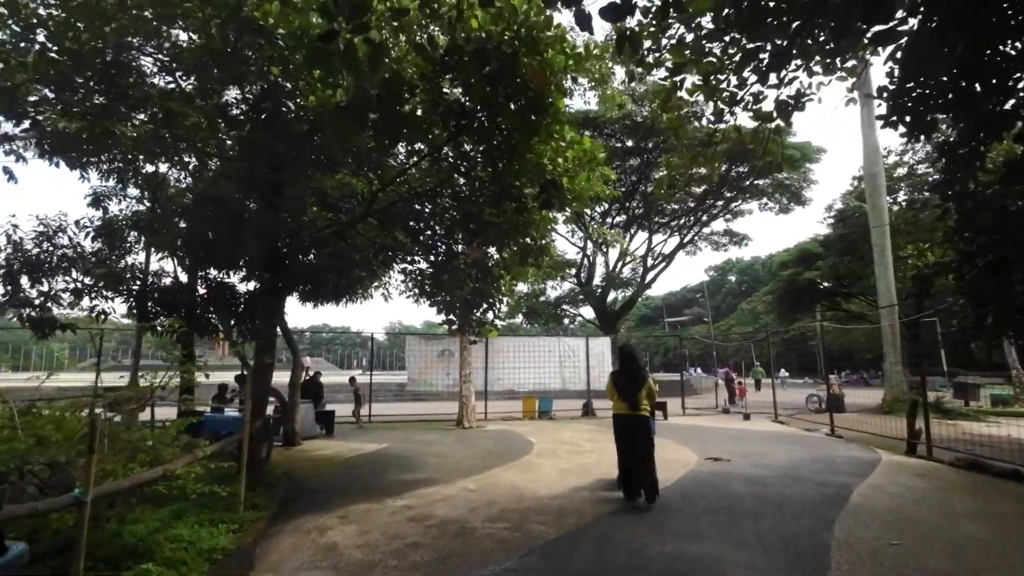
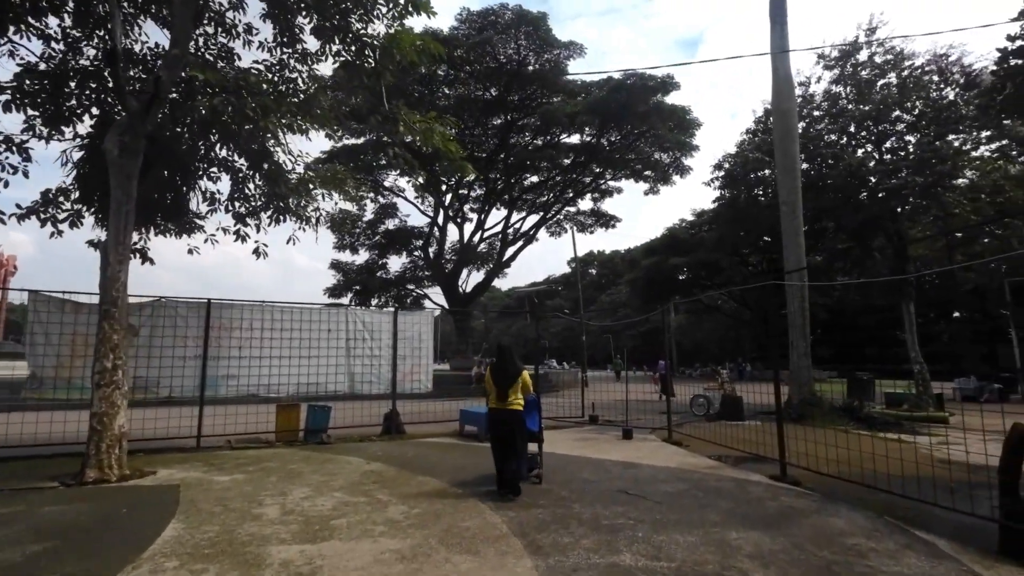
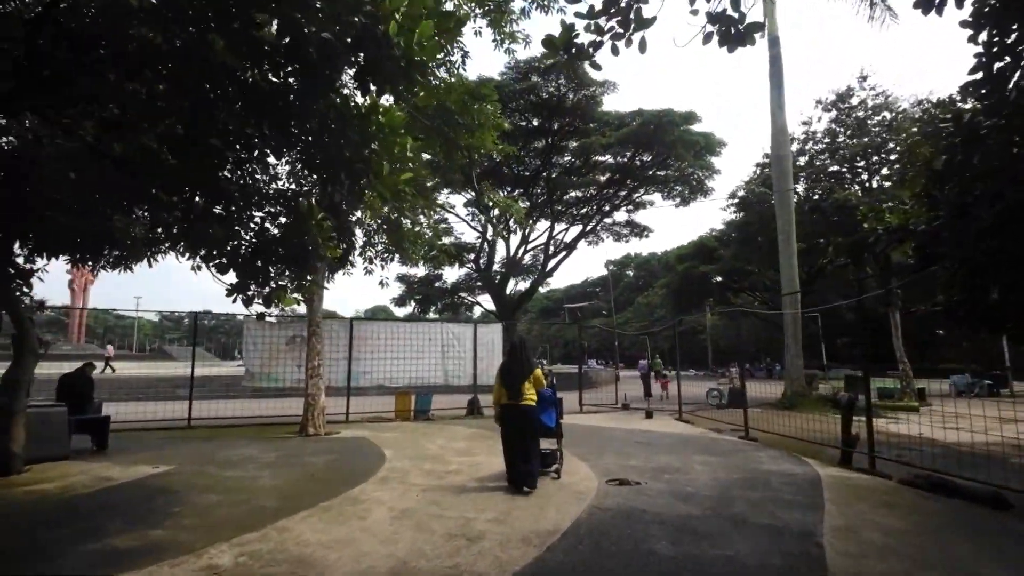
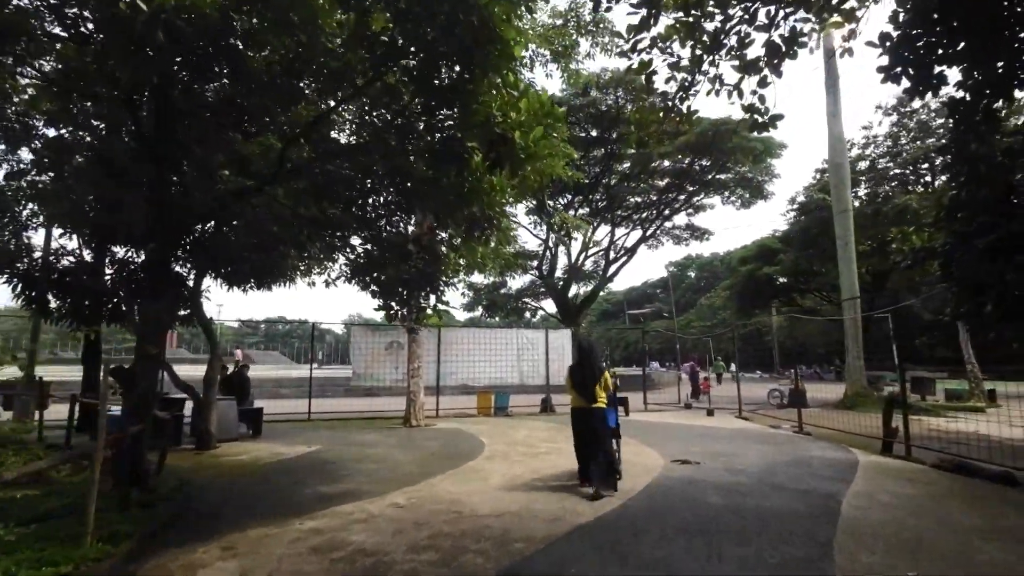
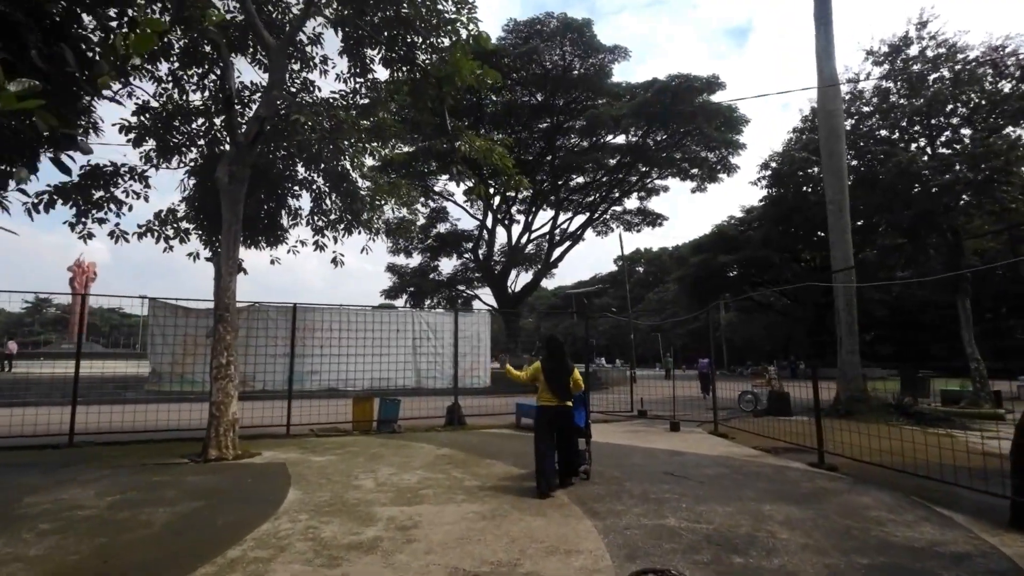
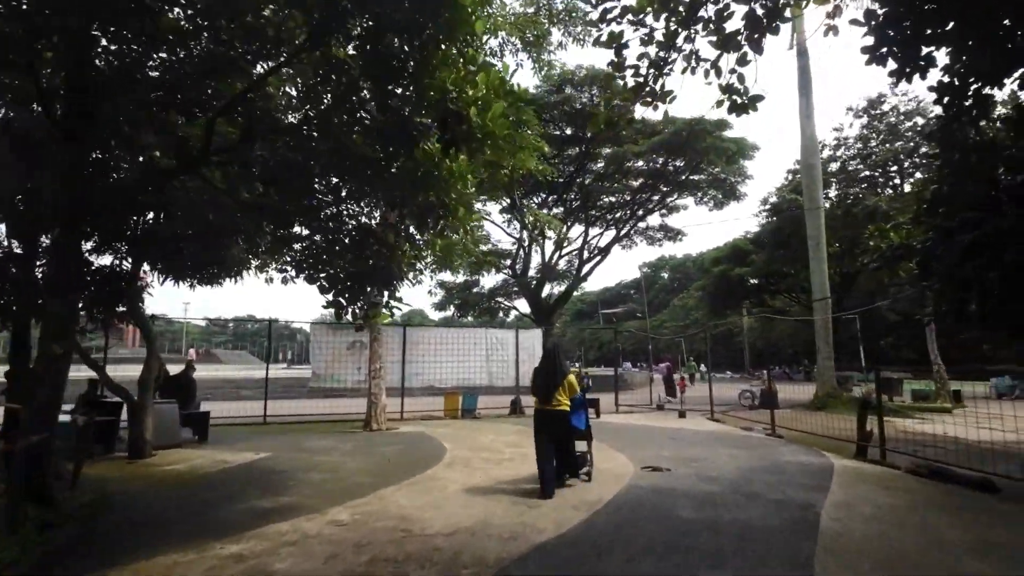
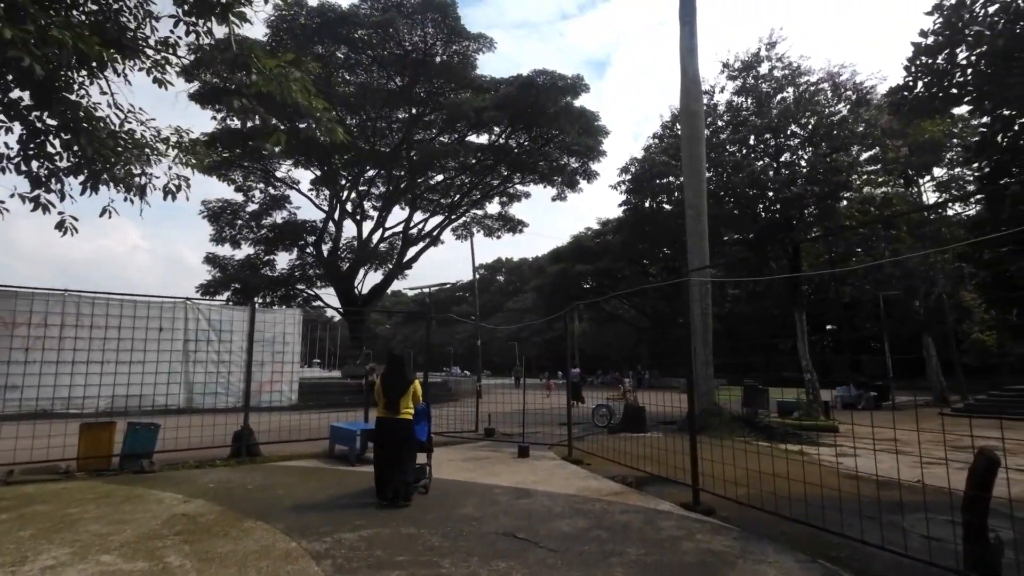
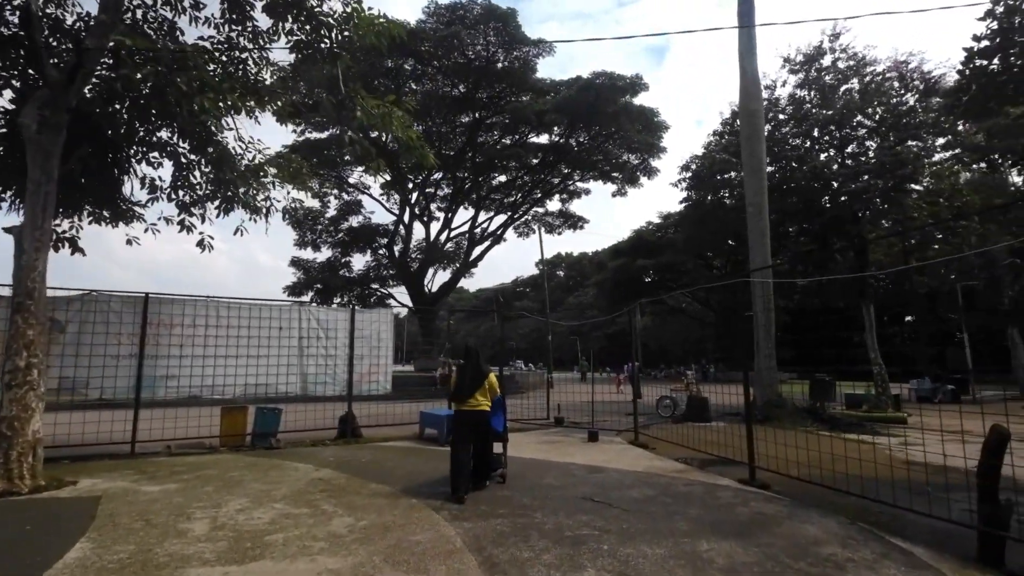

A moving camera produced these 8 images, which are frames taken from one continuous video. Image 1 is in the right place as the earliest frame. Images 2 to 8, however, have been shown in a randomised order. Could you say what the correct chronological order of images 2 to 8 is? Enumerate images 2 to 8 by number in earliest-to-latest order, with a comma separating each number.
4, 6, 3, 5, 2, 8, 7
